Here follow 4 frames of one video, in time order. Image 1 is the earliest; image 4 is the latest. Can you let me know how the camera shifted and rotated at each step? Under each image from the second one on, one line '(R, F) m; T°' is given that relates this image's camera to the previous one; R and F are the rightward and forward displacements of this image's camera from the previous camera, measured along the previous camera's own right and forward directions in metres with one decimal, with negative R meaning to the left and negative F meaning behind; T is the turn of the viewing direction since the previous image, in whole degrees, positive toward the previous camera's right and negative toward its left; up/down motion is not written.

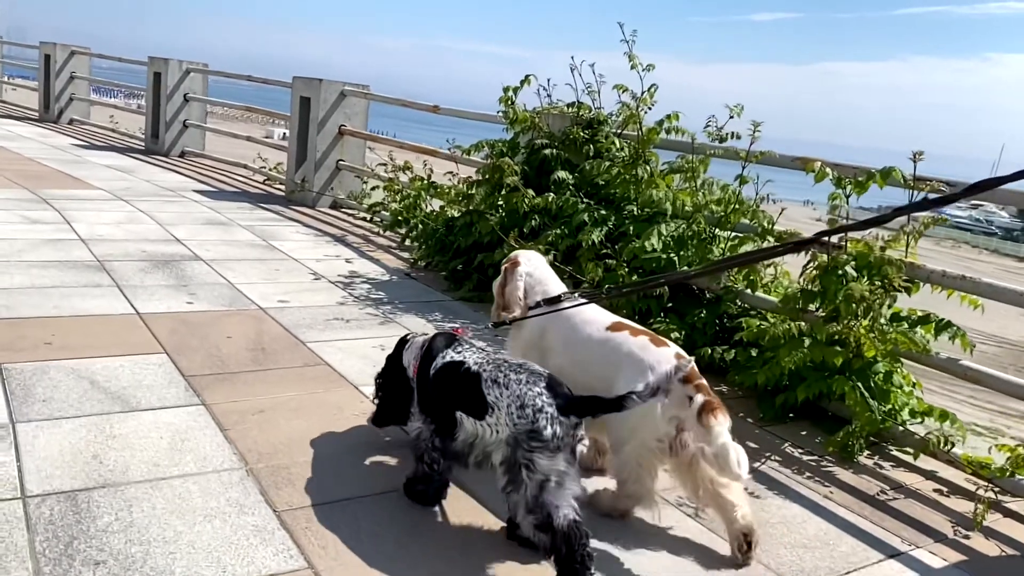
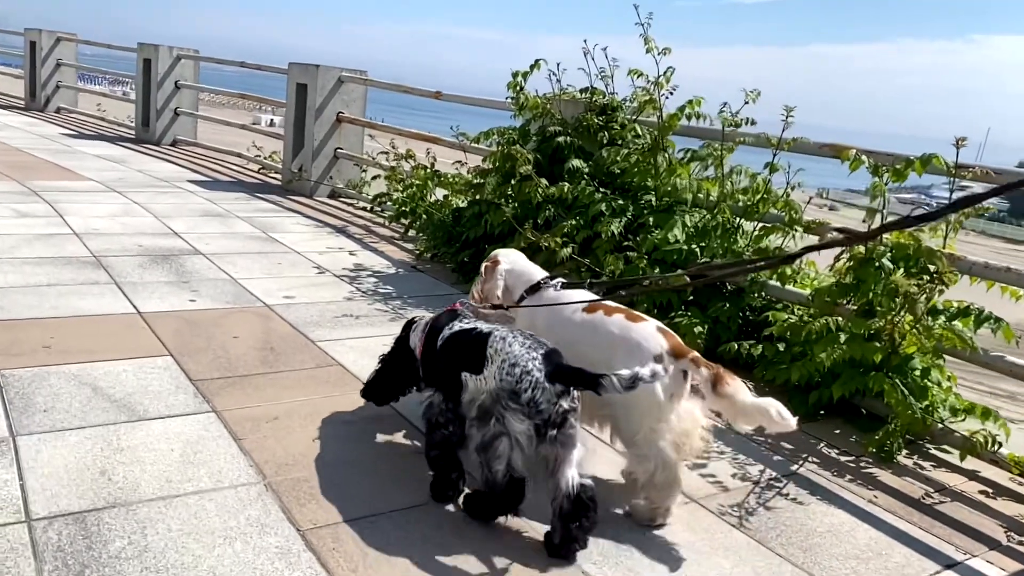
(-0.1, +0.2) m; +1°
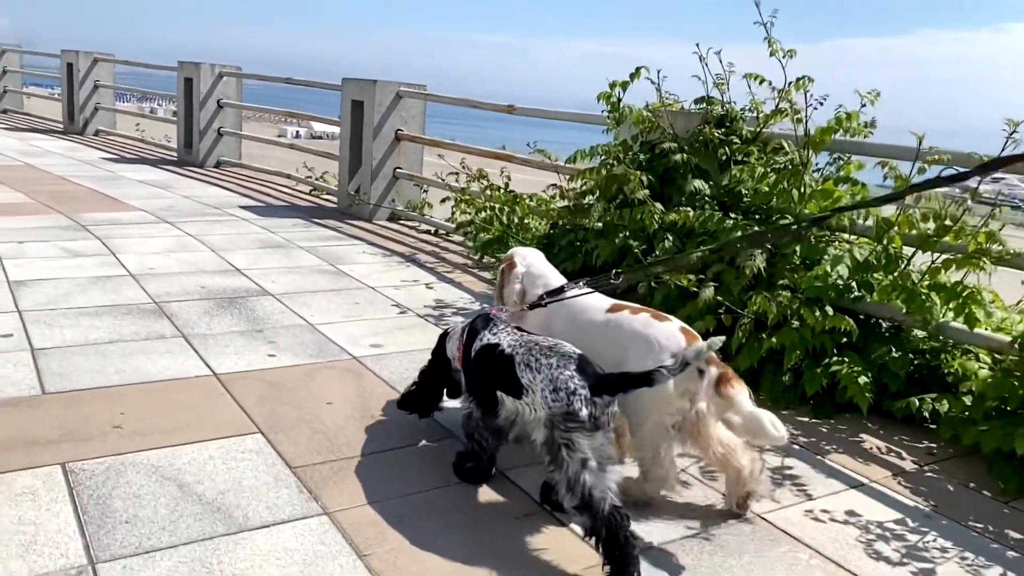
(-0.5, +0.6) m; -2°
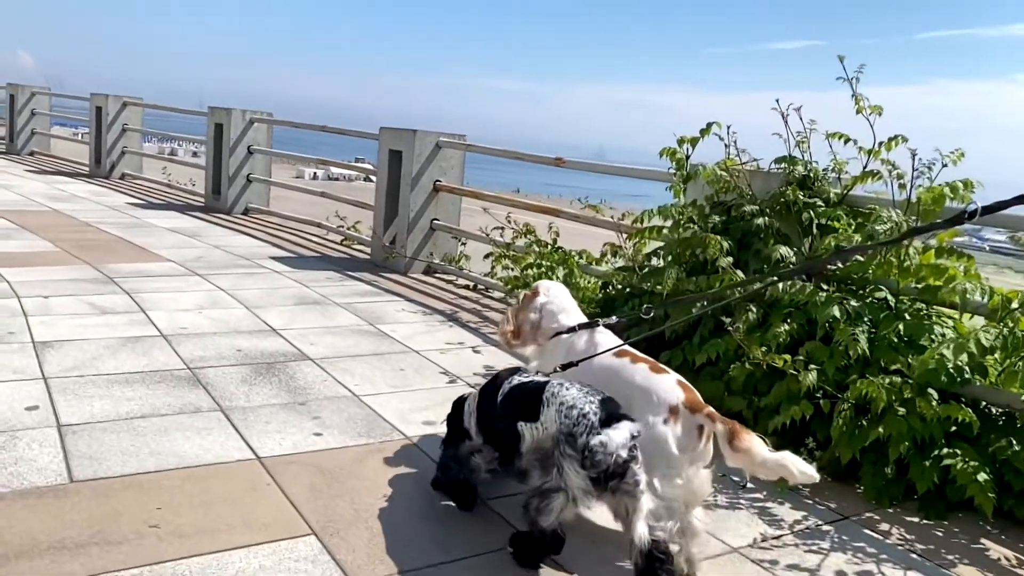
(-0.3, +0.4) m; -1°
